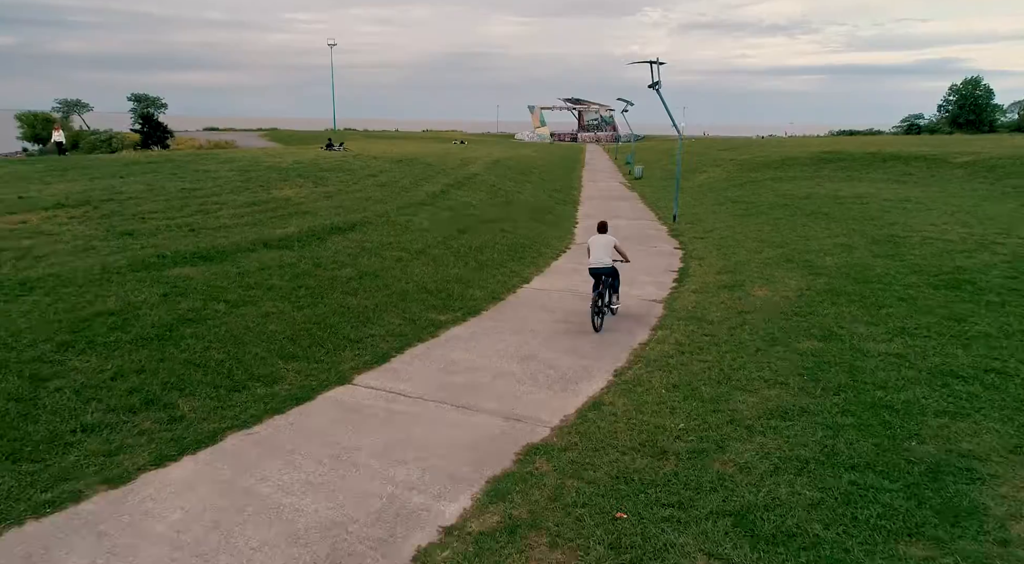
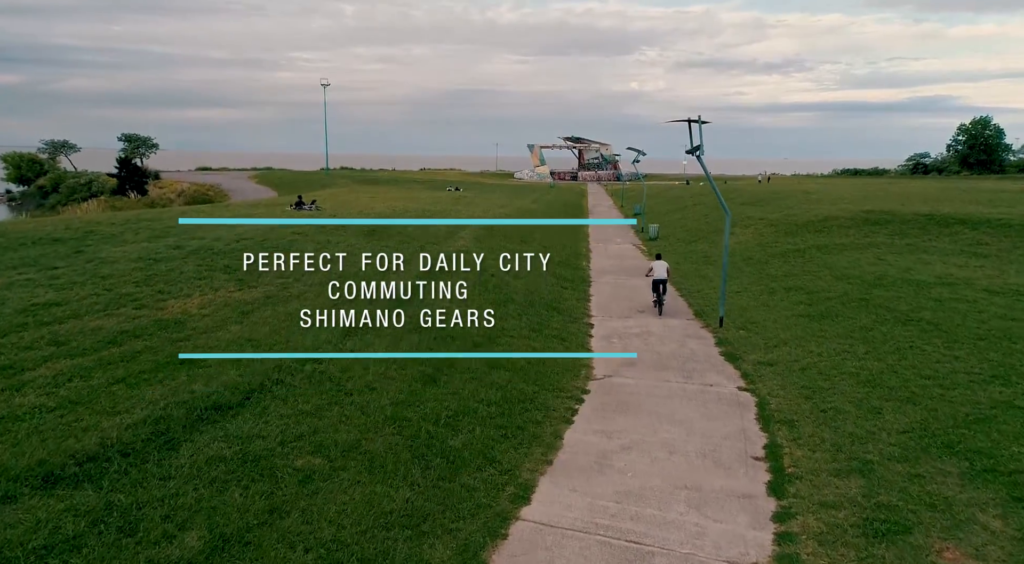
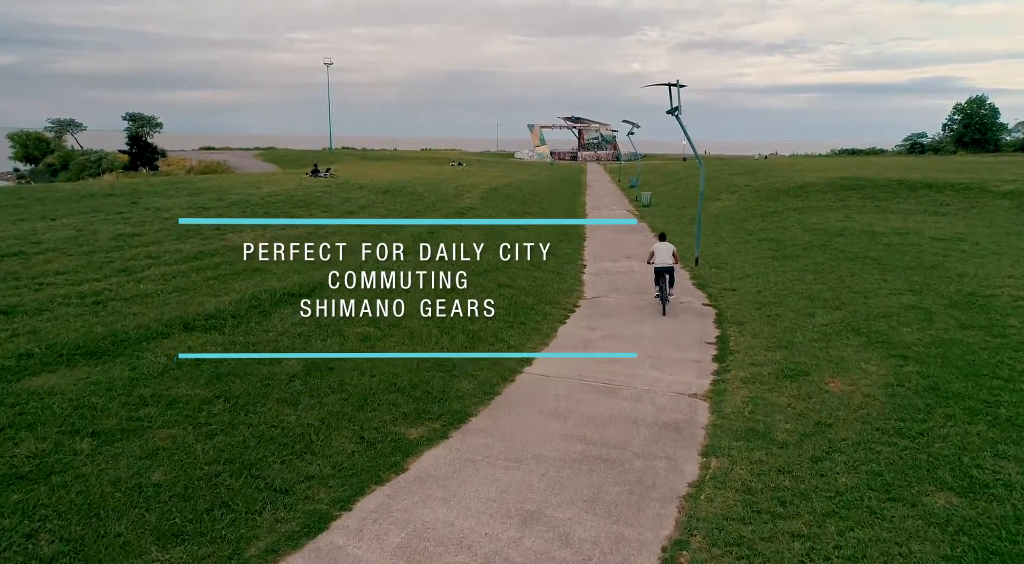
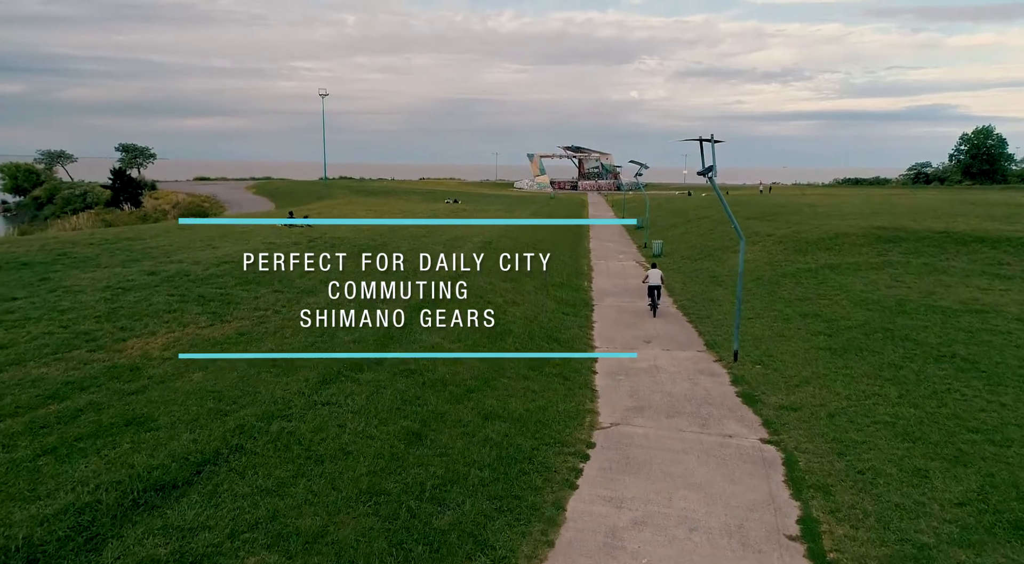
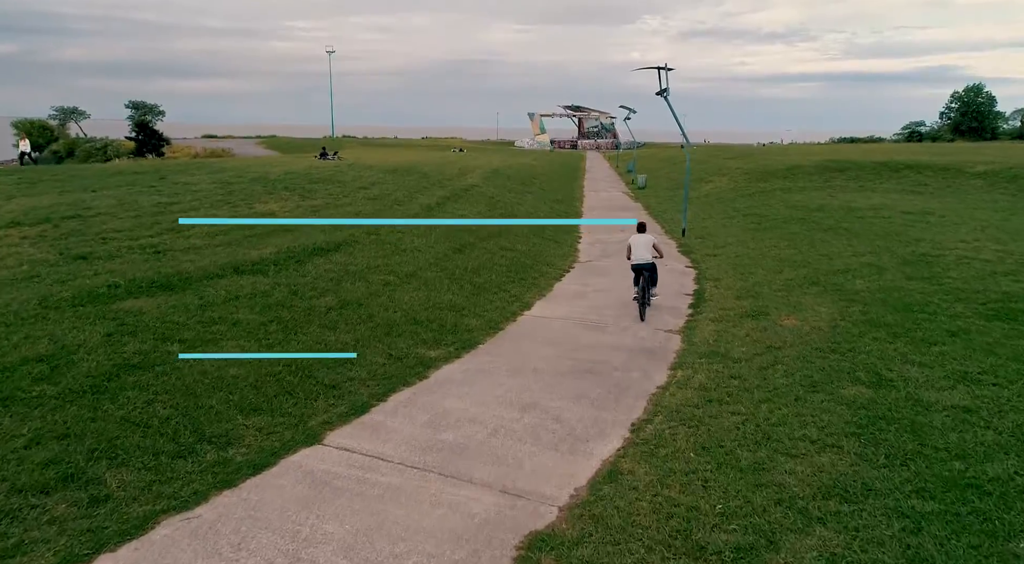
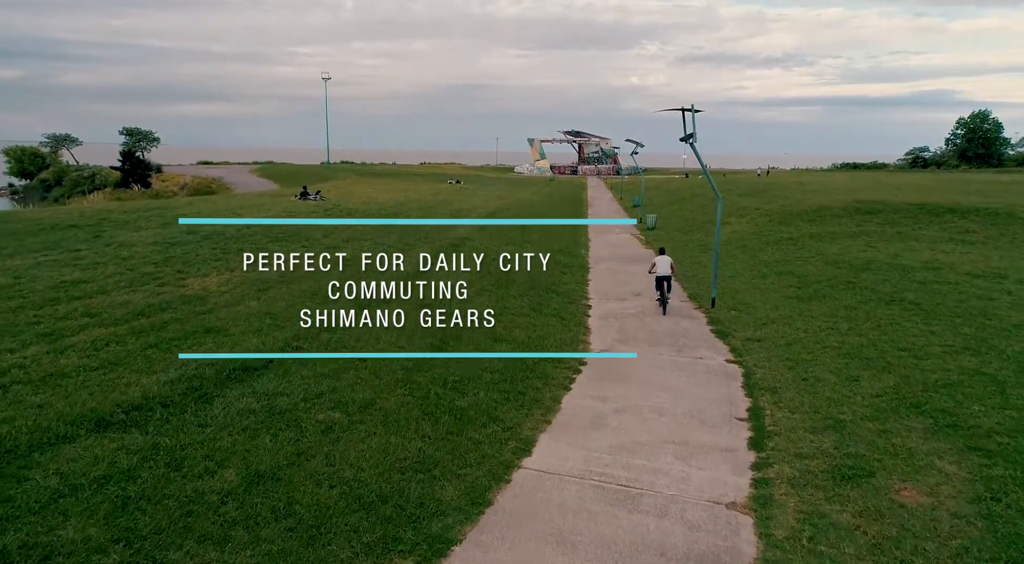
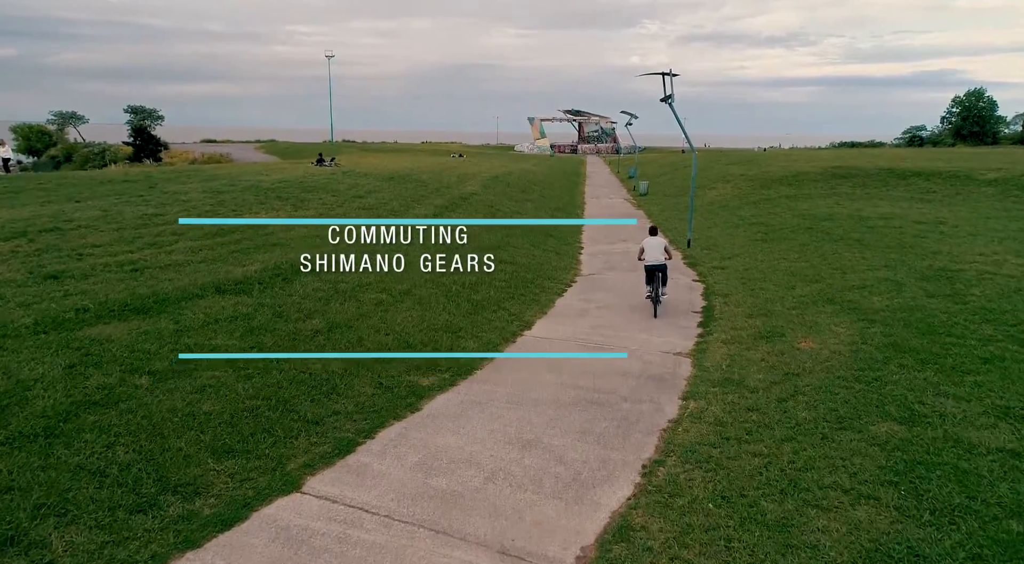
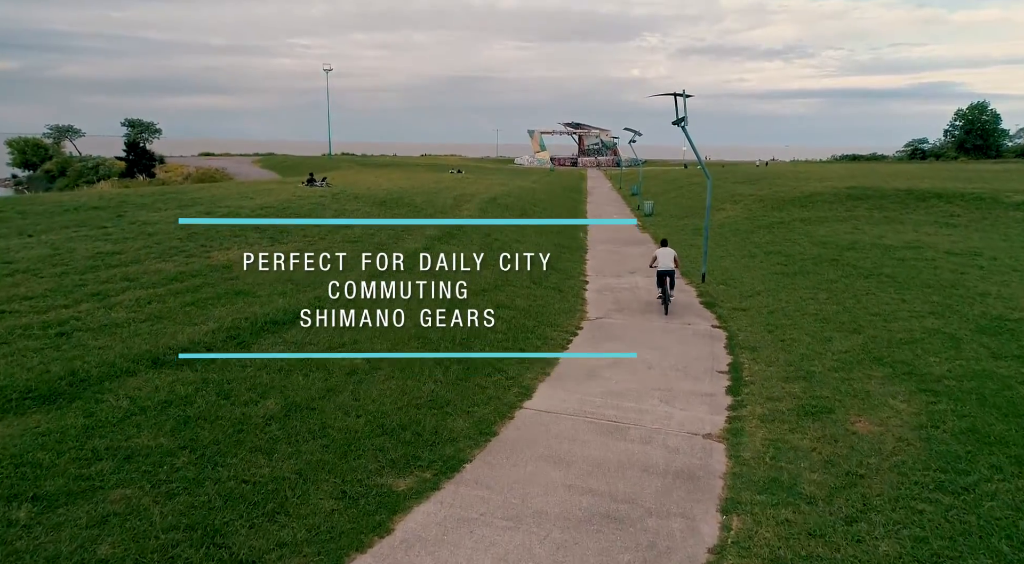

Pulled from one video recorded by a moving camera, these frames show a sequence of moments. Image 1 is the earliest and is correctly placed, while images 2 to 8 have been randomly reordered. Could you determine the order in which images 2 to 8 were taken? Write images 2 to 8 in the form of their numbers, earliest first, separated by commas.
5, 7, 3, 8, 6, 2, 4
